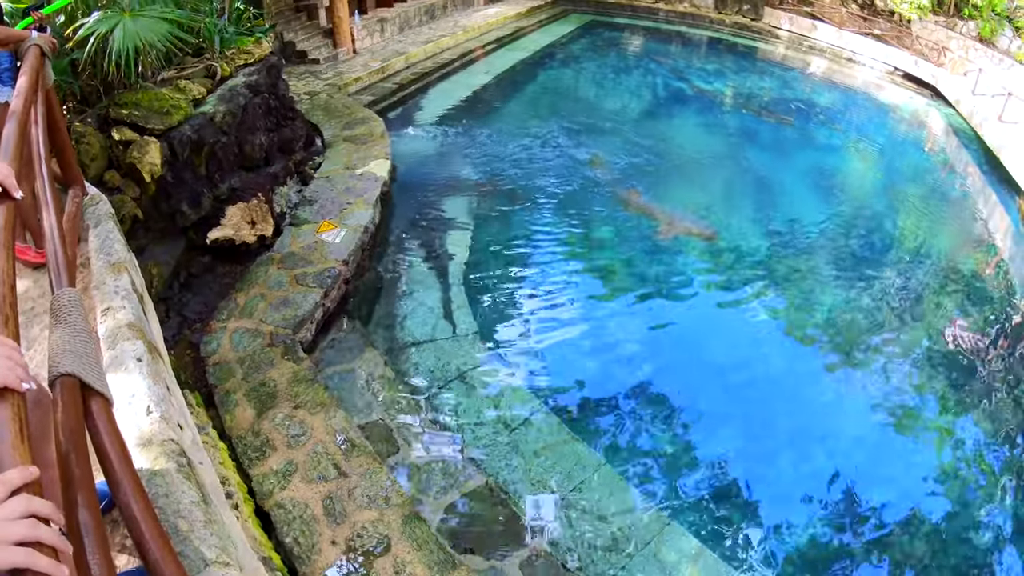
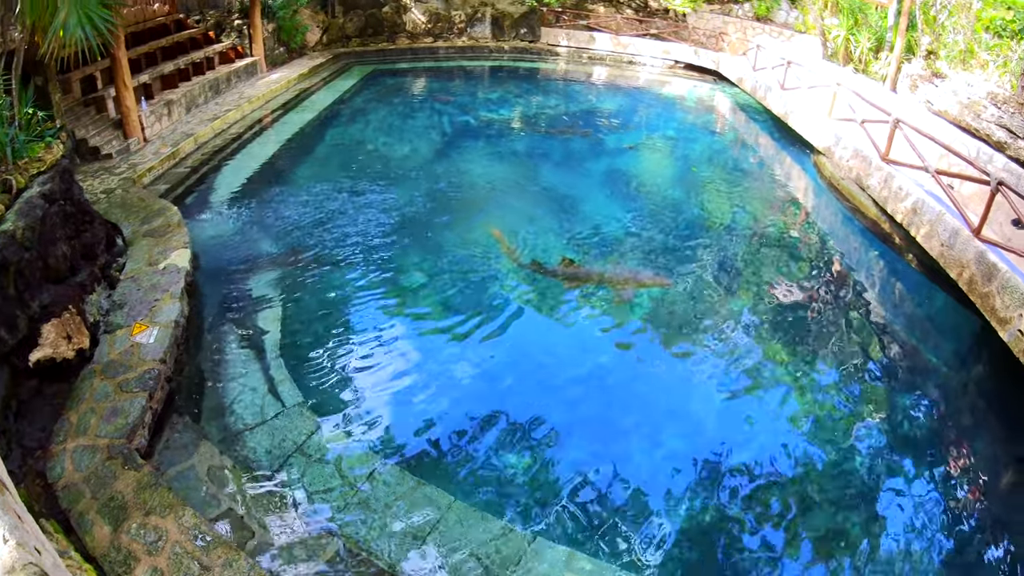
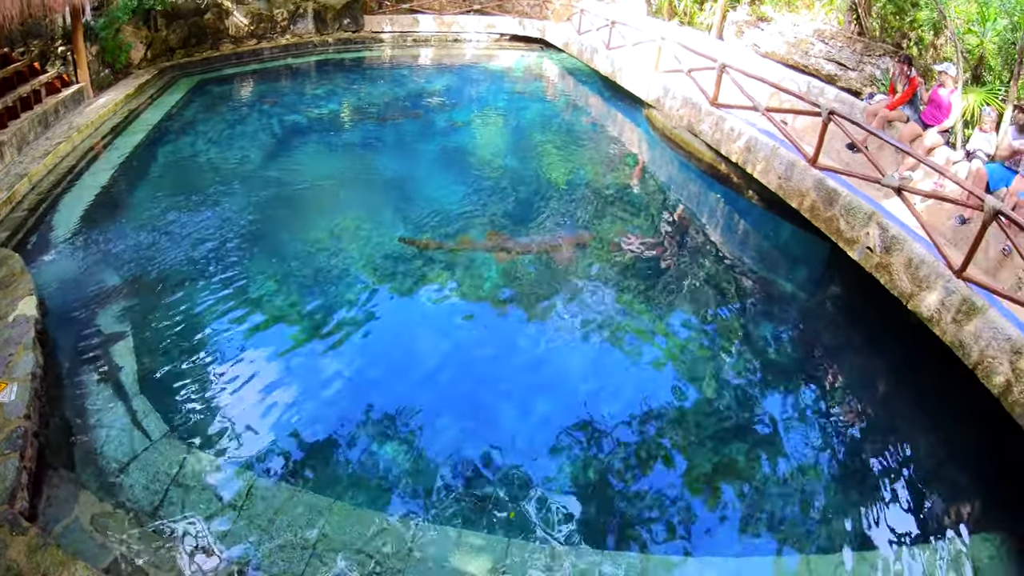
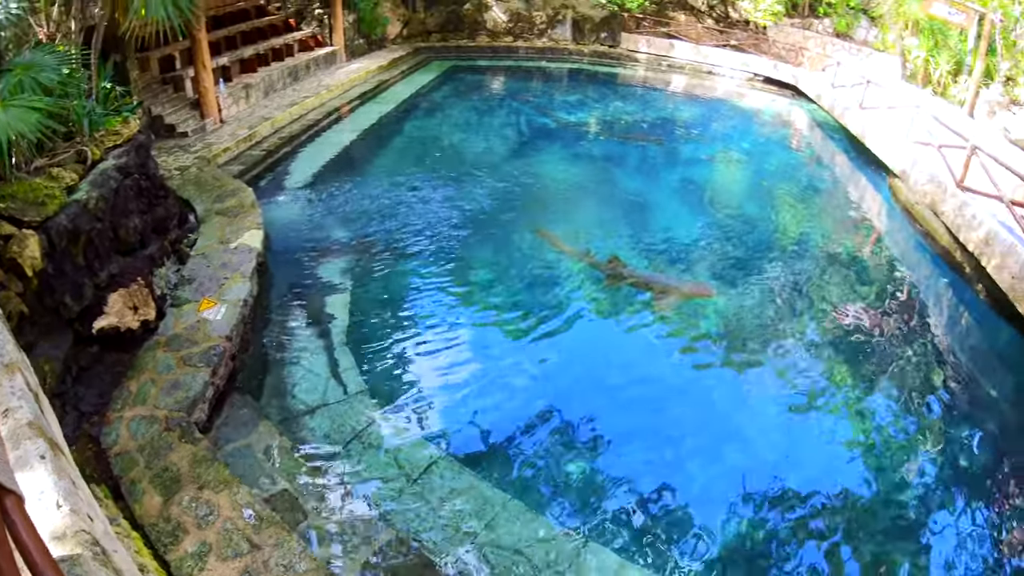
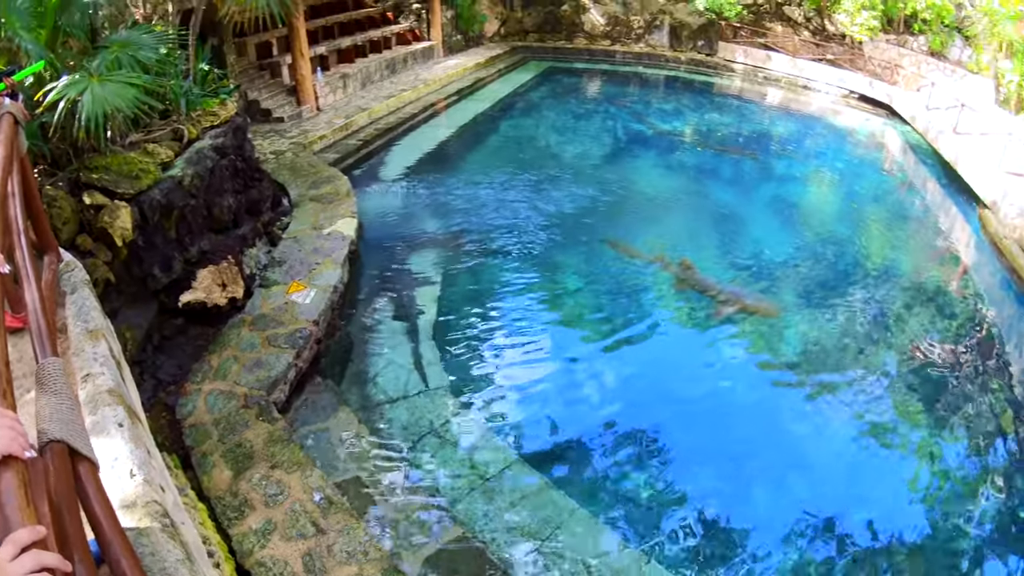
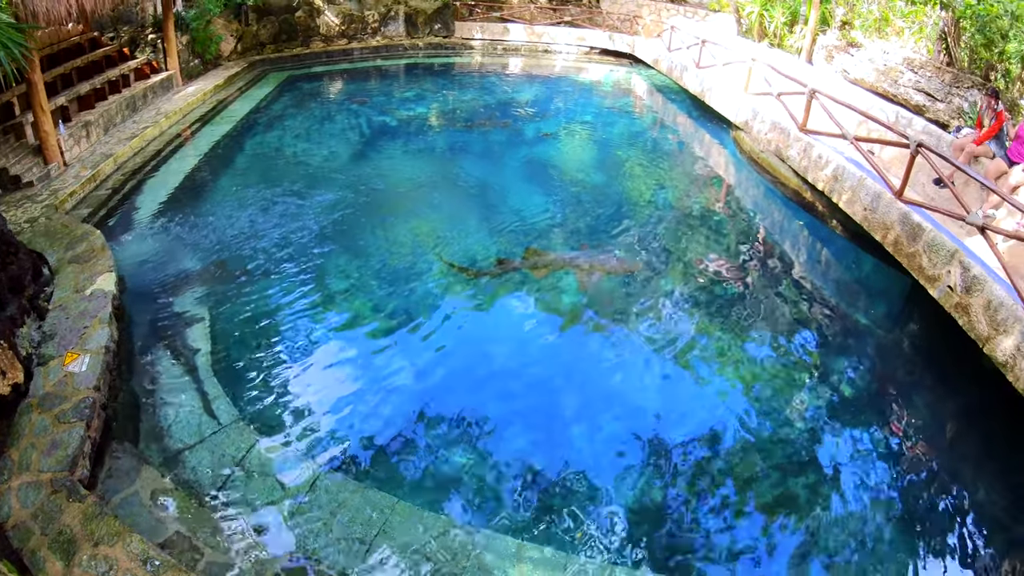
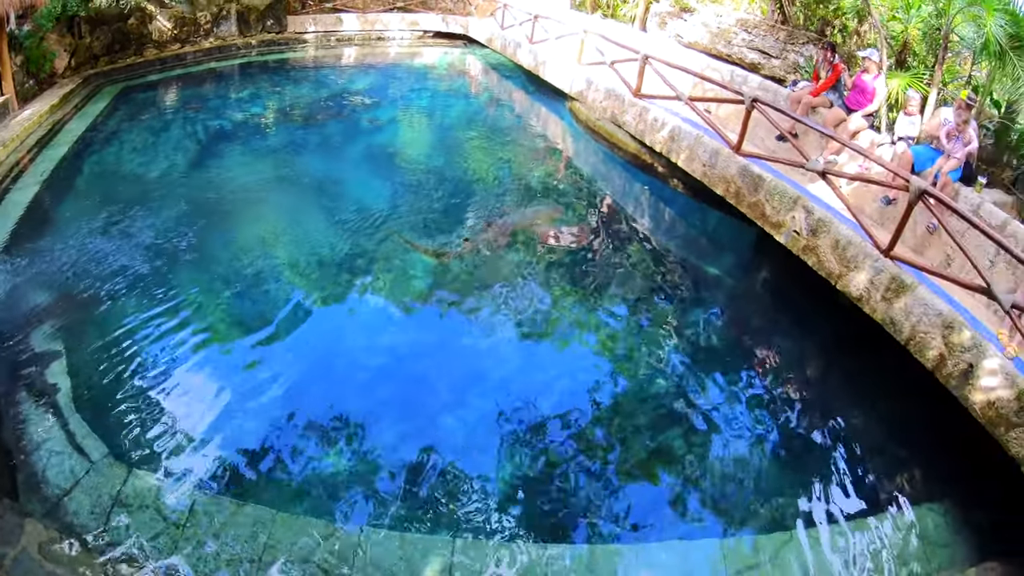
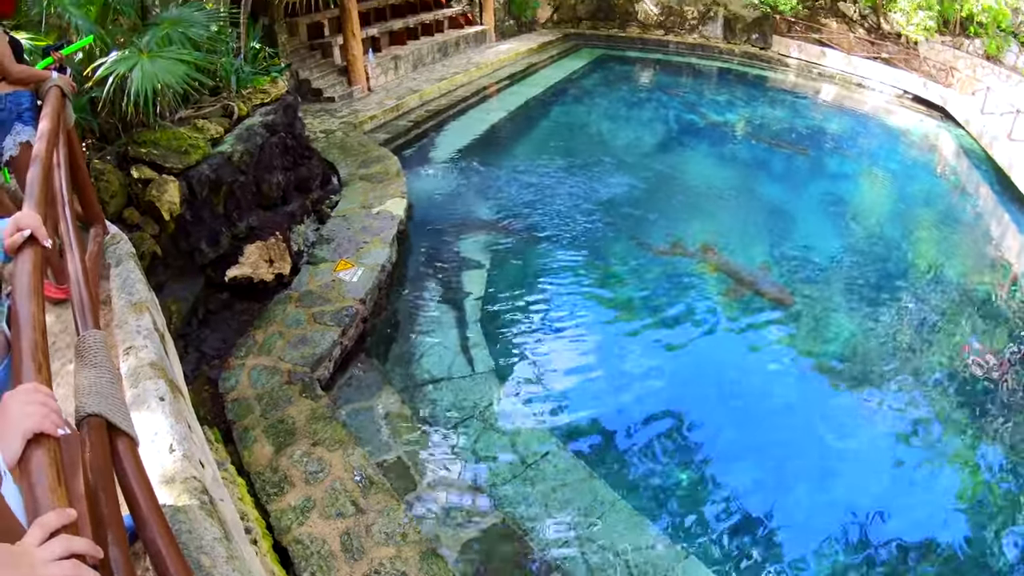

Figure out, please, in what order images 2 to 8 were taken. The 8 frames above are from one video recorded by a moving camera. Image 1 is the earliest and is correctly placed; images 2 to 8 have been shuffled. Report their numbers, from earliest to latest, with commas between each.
8, 5, 4, 2, 6, 3, 7
